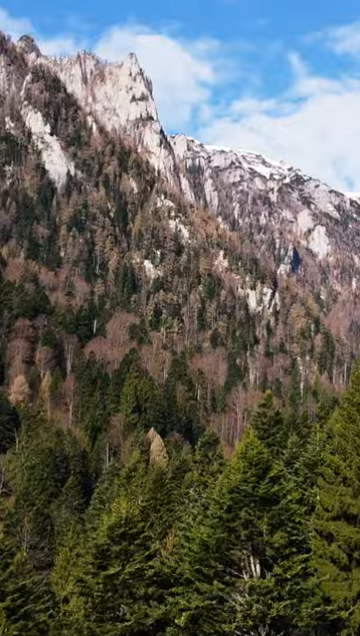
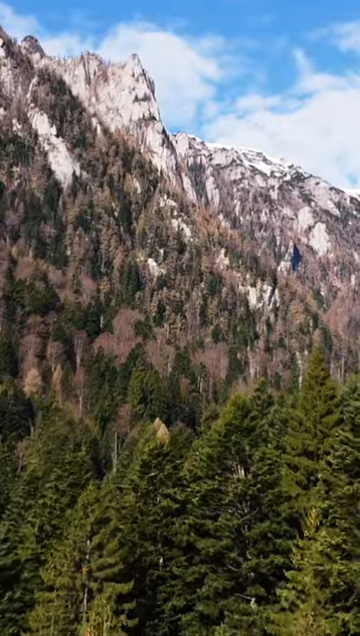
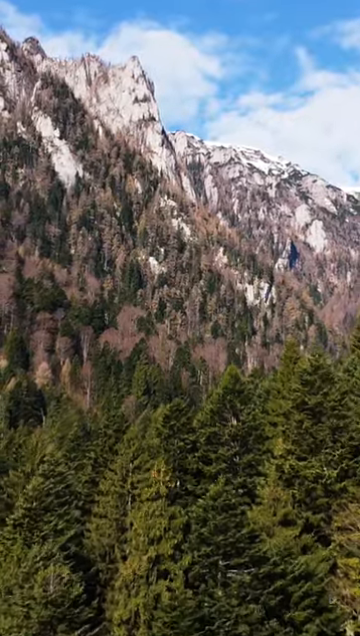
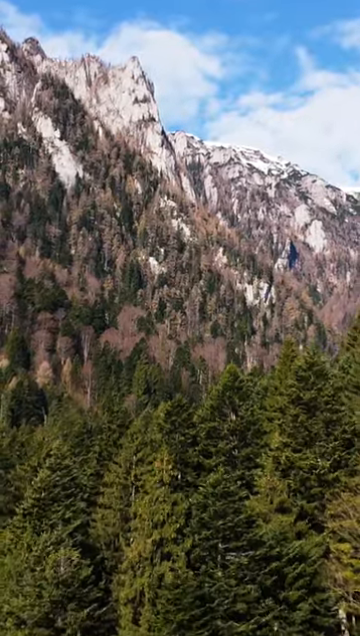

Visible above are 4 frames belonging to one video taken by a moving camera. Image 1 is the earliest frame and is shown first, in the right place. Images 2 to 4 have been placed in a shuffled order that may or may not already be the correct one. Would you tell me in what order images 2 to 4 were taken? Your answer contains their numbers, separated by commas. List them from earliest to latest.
2, 3, 4
